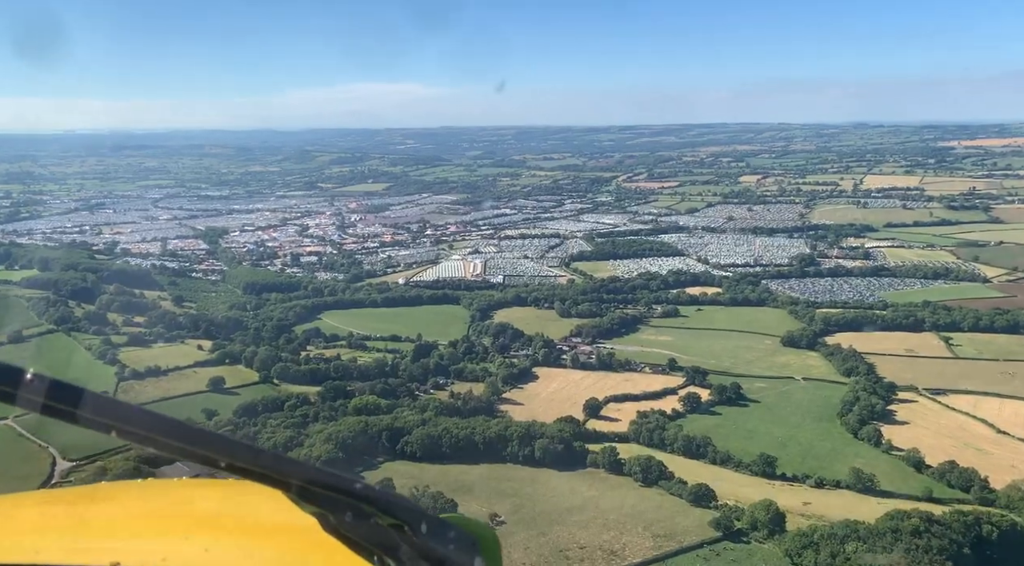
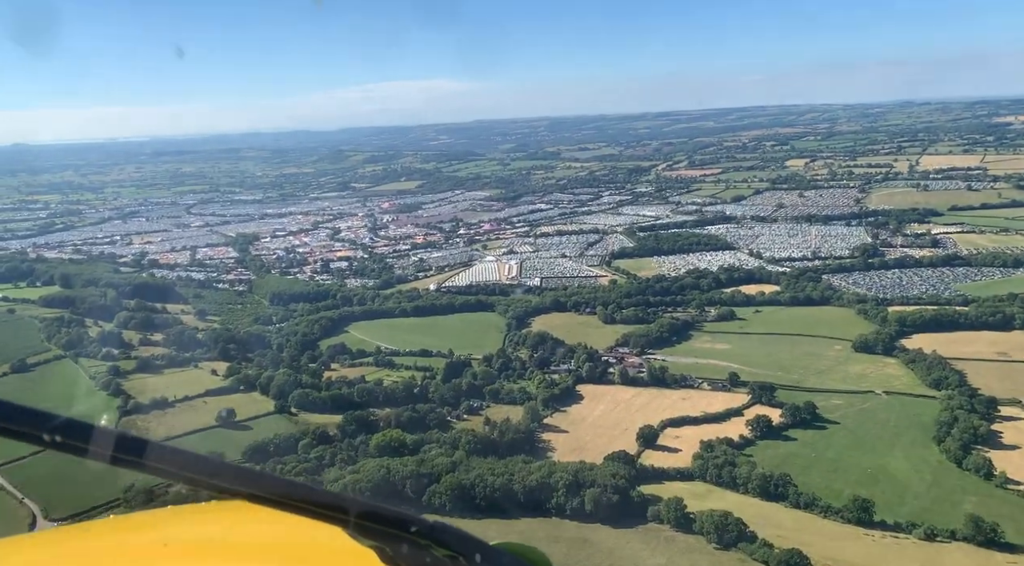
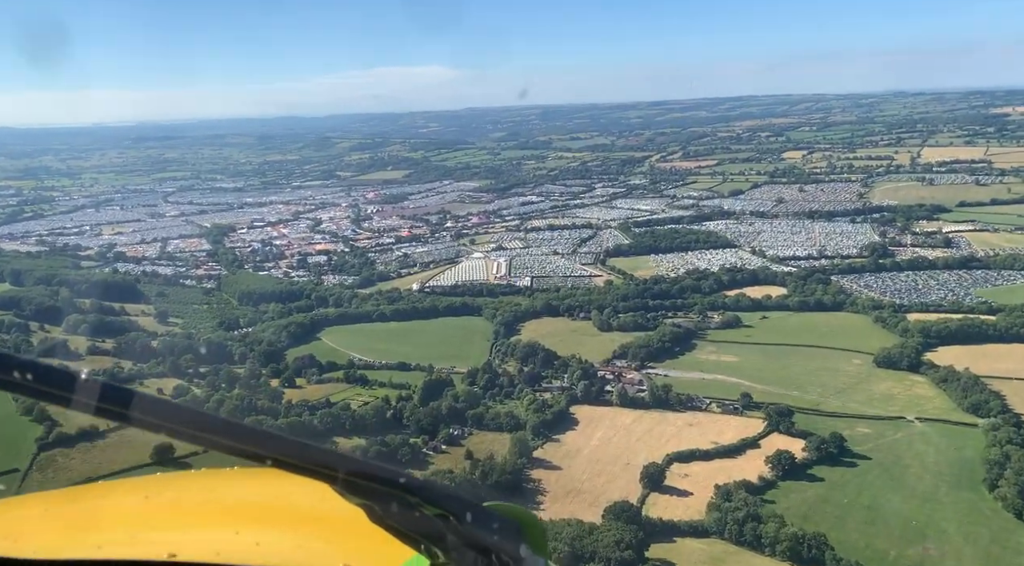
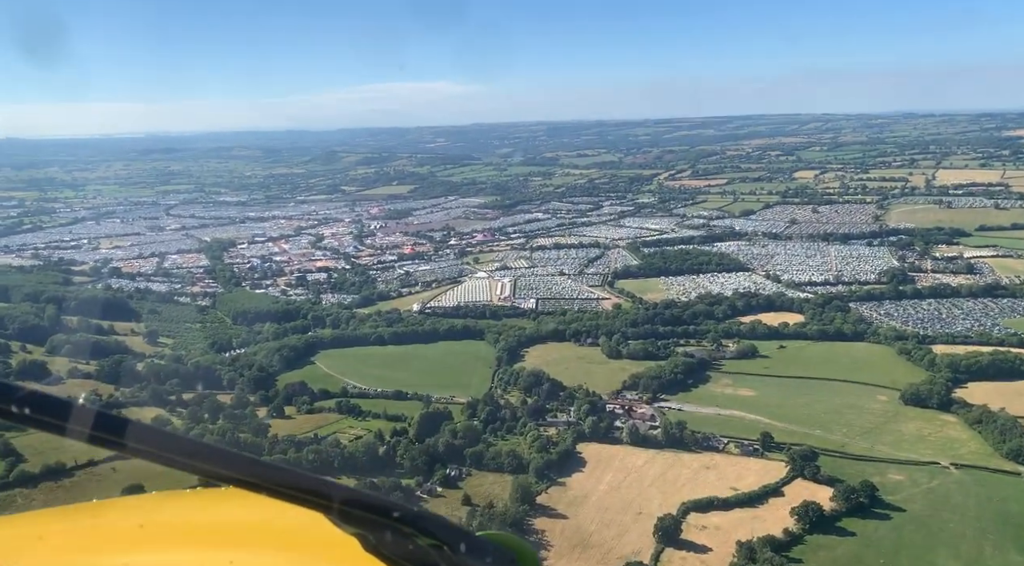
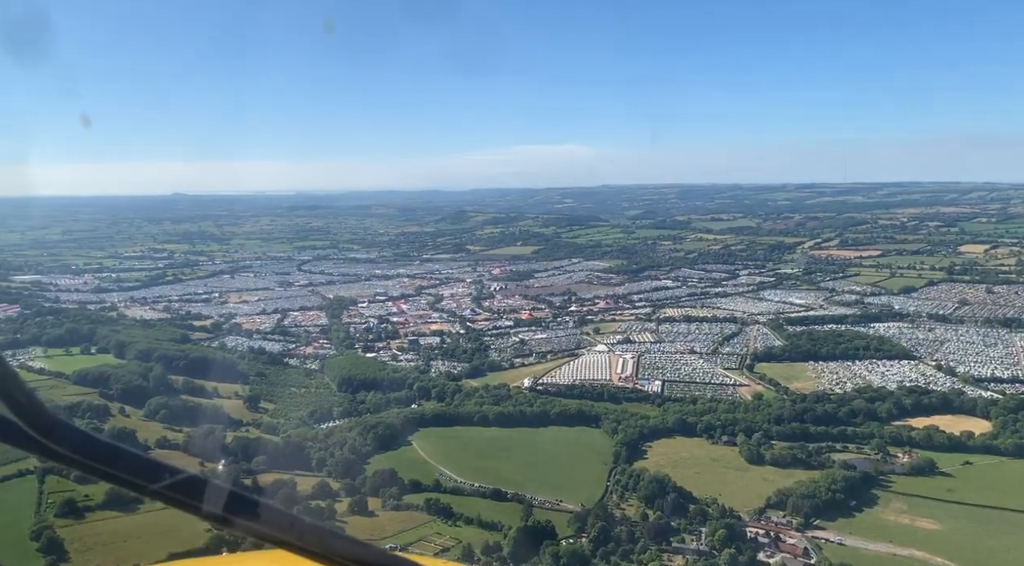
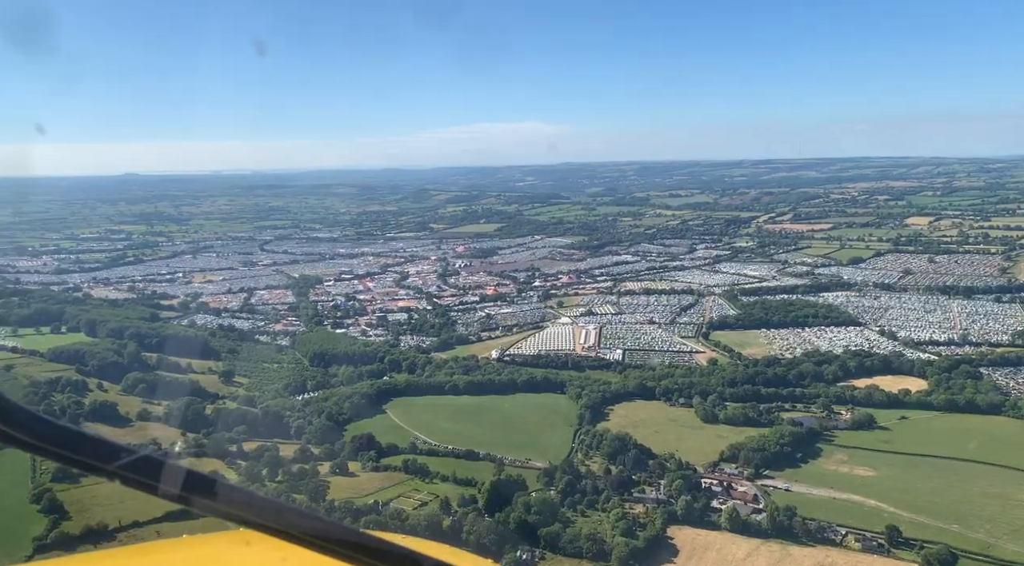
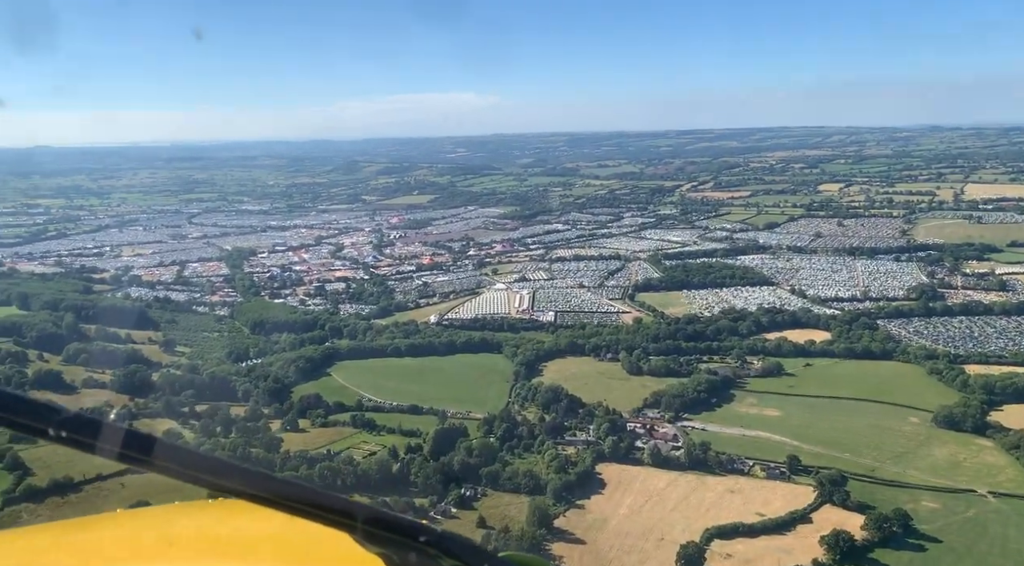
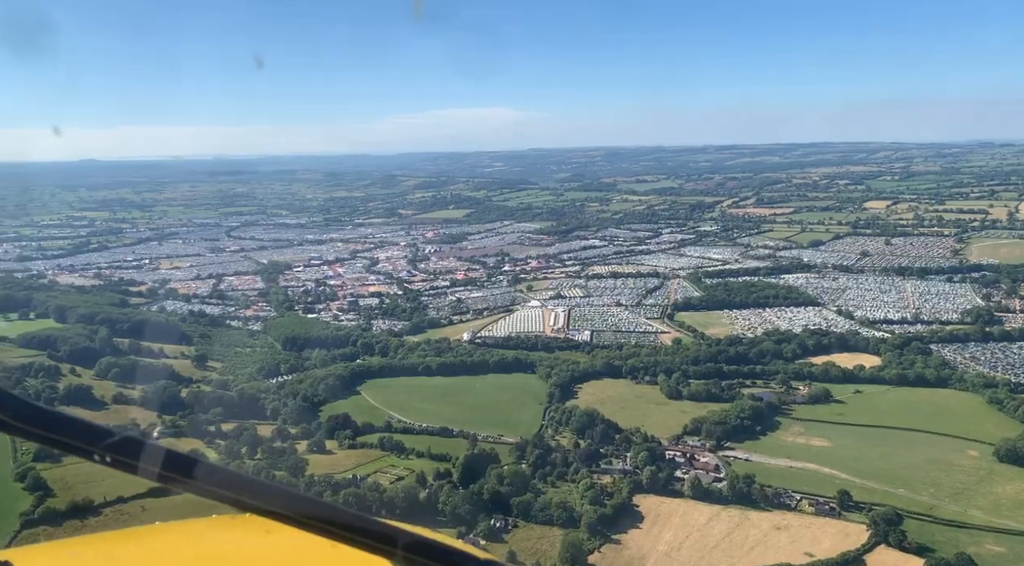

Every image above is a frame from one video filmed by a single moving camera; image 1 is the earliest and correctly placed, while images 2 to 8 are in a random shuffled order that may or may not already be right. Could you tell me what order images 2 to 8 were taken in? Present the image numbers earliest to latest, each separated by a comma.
2, 3, 4, 7, 8, 6, 5
